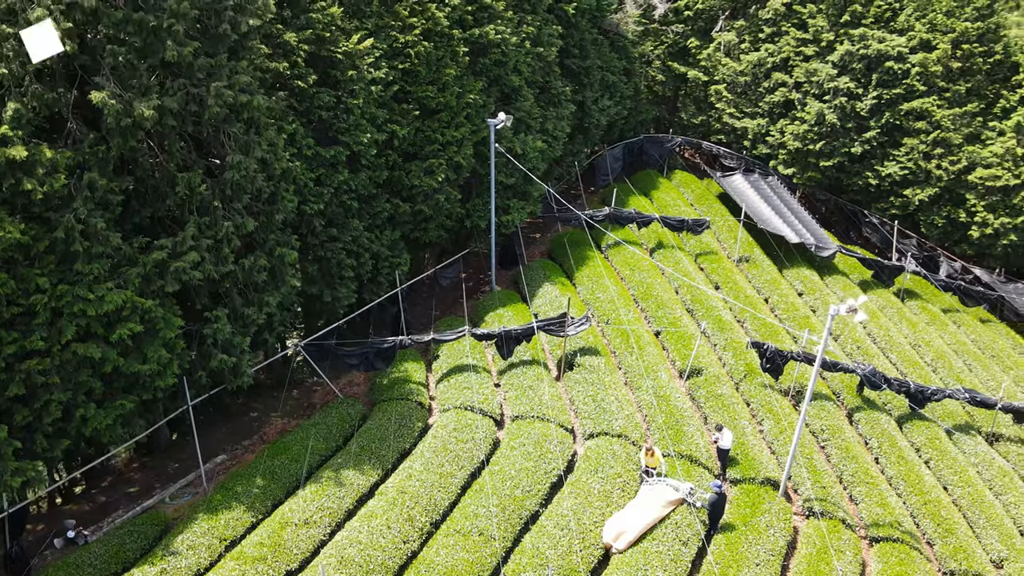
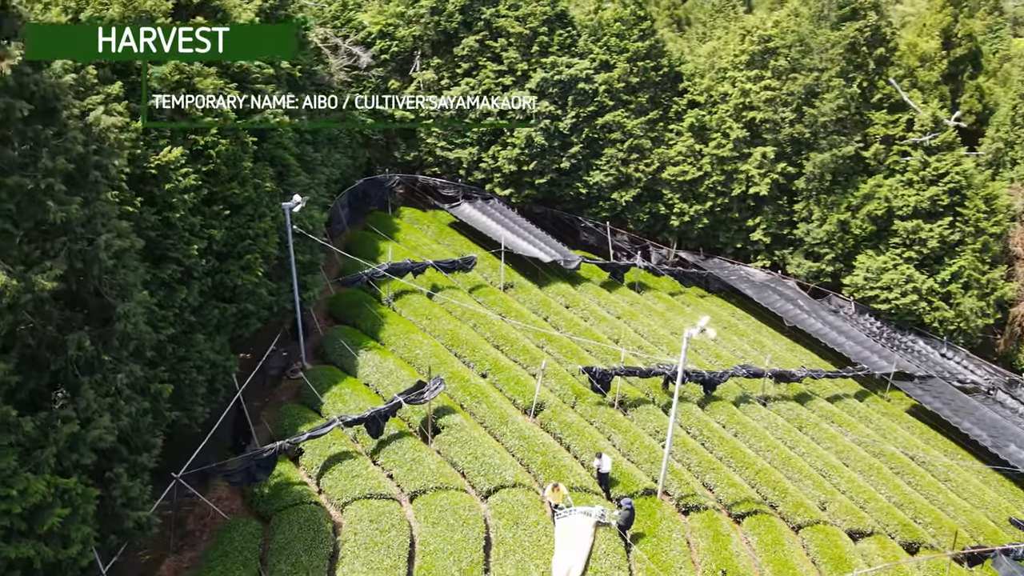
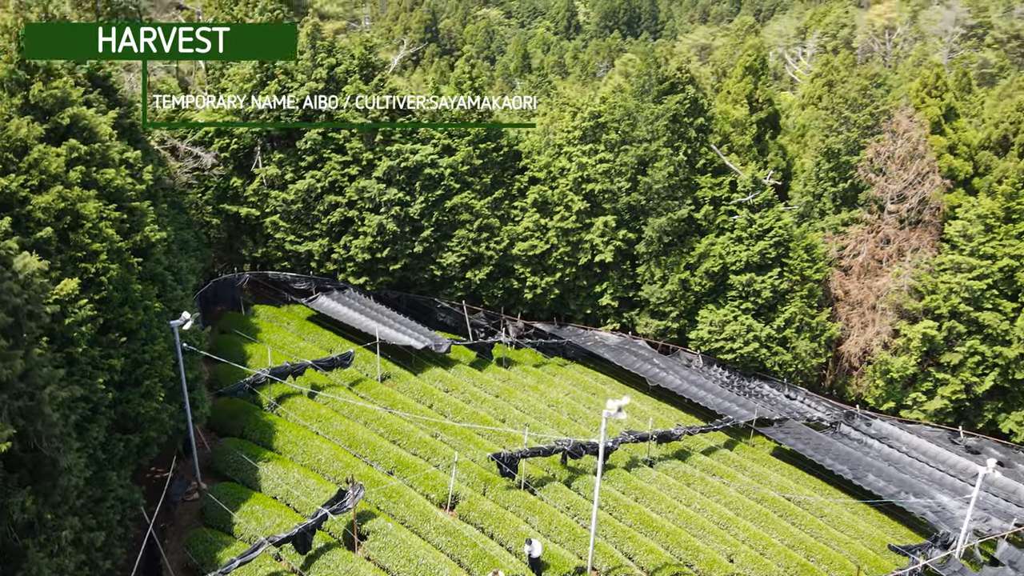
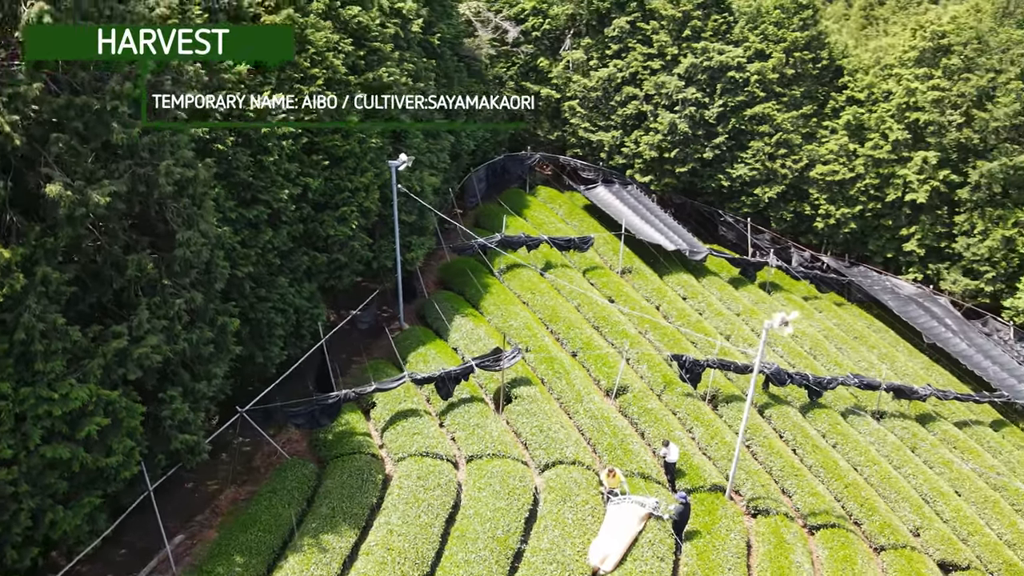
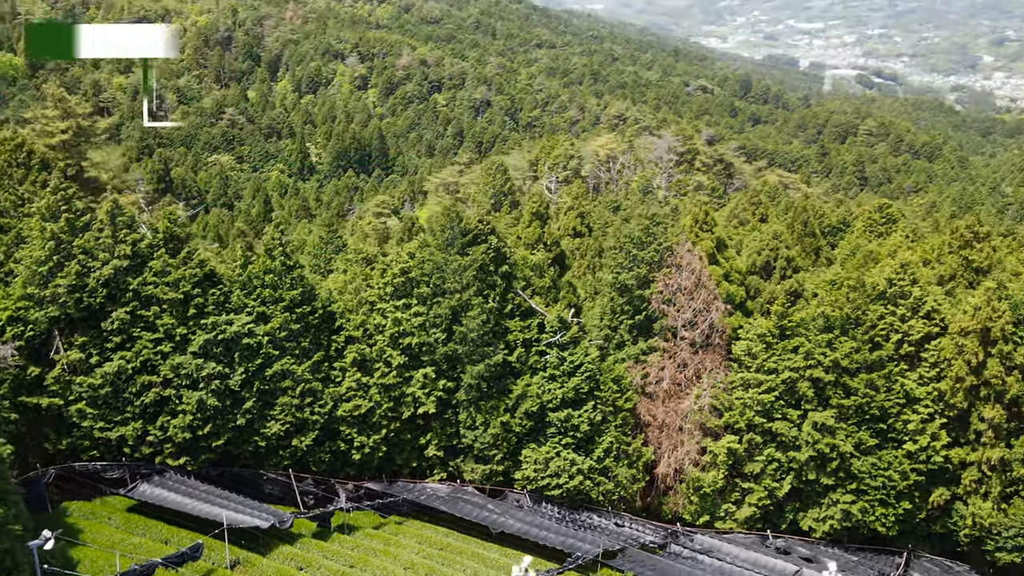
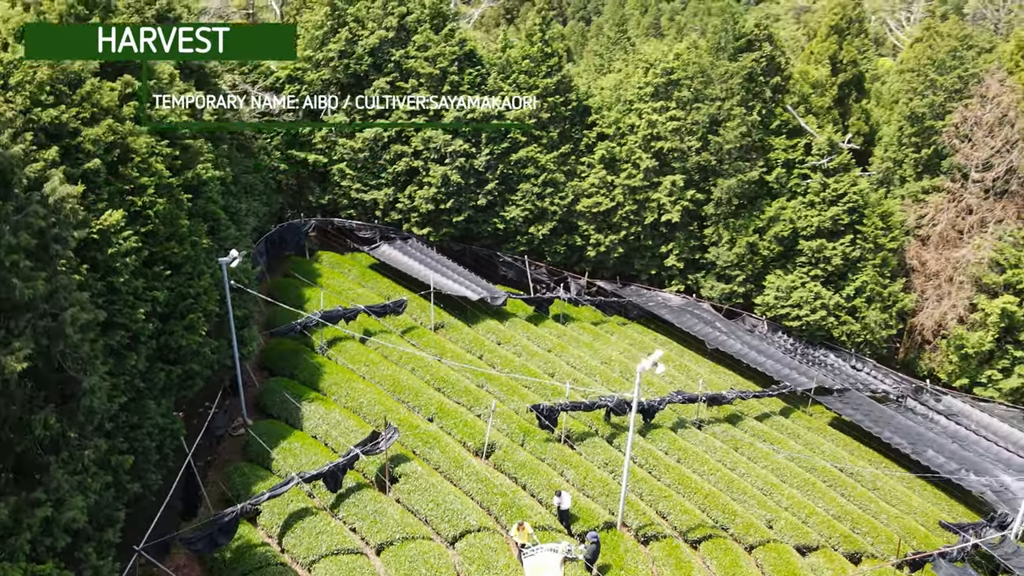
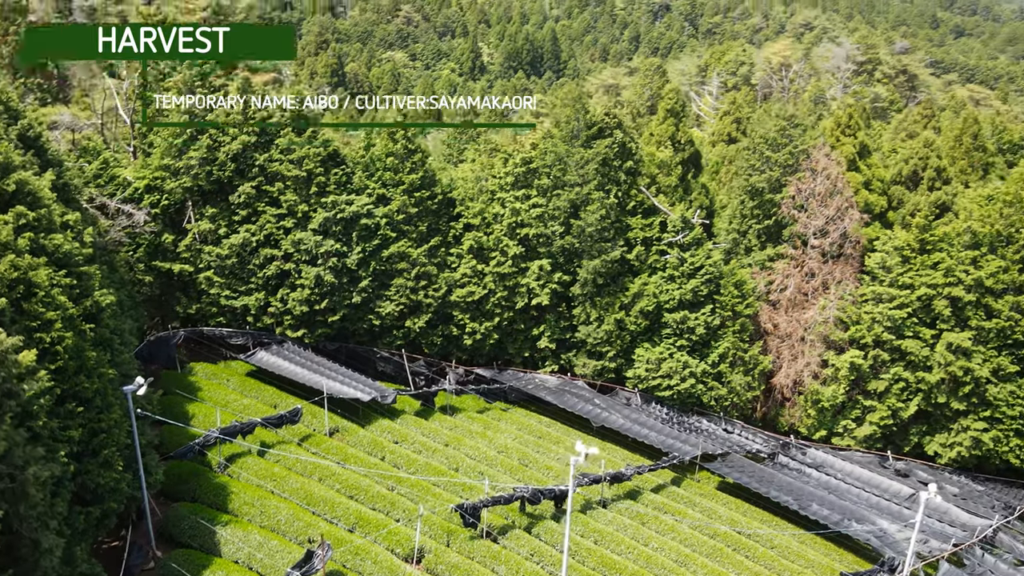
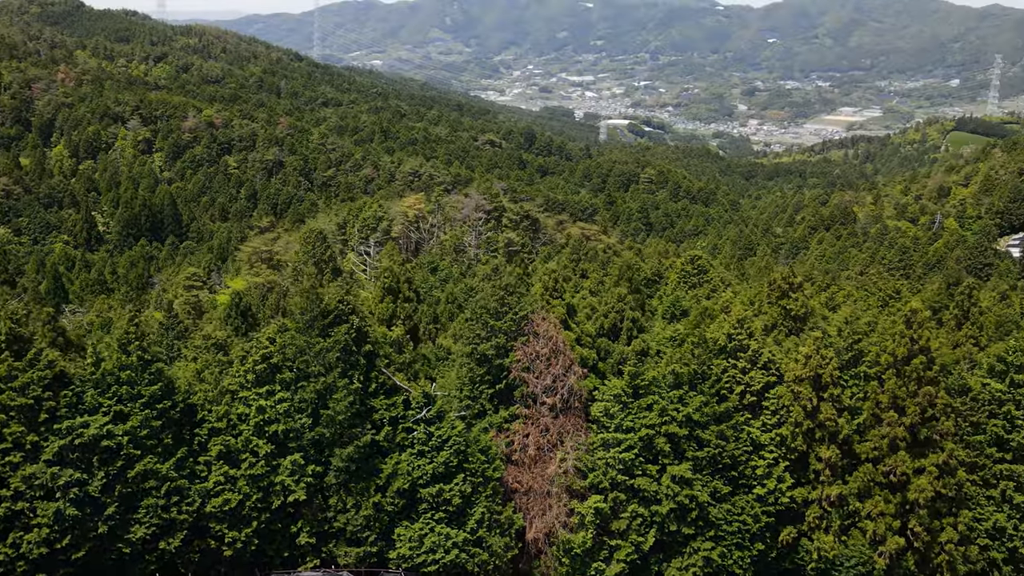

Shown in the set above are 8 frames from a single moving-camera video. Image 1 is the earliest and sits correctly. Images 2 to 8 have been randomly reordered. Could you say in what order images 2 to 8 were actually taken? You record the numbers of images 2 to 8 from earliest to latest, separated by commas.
4, 2, 6, 3, 7, 5, 8
